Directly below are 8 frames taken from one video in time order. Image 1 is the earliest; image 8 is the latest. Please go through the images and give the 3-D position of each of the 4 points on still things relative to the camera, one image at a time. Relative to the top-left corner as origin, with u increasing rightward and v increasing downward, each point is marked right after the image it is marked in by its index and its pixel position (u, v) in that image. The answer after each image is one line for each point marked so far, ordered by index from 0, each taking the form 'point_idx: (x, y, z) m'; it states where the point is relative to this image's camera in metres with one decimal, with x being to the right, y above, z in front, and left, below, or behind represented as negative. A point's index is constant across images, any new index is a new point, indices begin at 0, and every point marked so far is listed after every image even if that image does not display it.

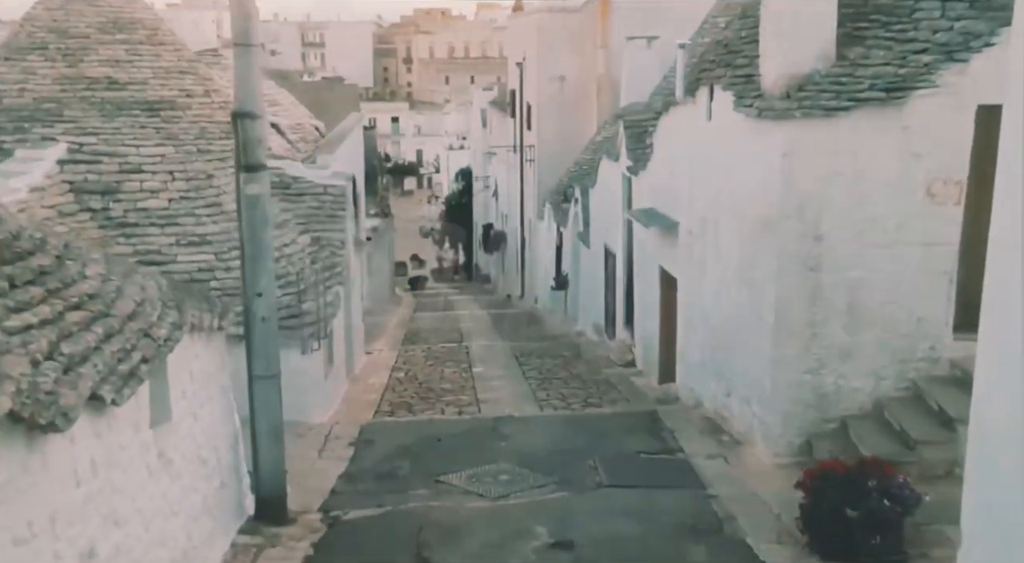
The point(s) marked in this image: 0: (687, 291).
0: (+2.1, -0.1, +13.9) m
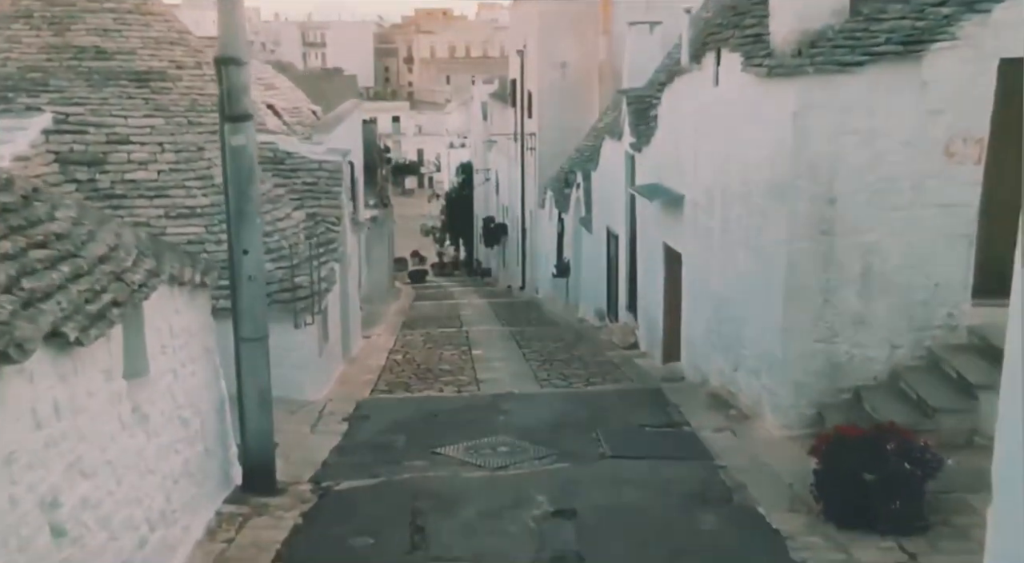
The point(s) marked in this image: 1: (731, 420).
0: (+2.1, +0.2, +13.5) m
1: (+2.0, -1.3, +10.9) m
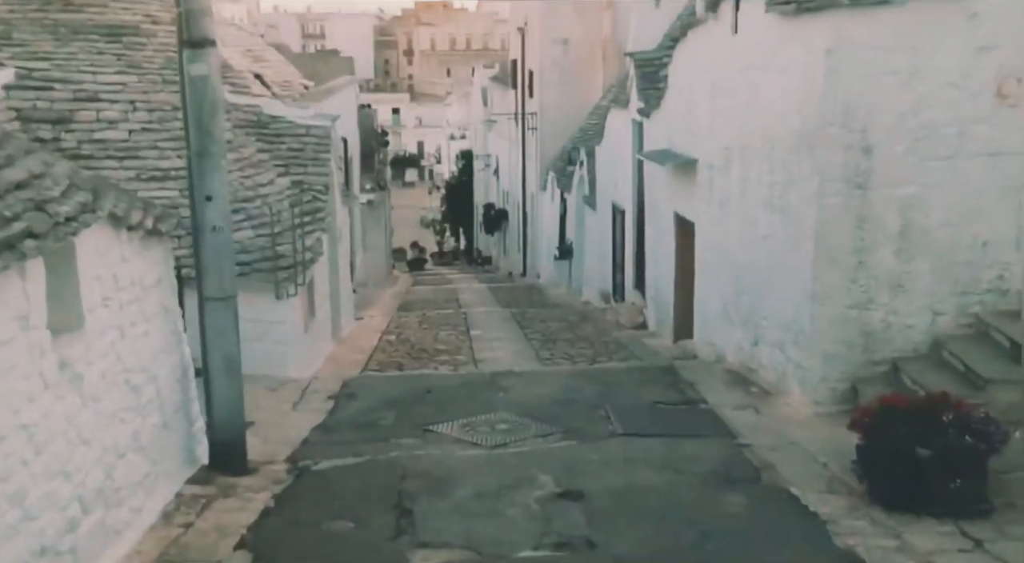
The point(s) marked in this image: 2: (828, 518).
0: (+2.1, +0.5, +12.6) m
1: (+2.0, -1.0, +10.0) m
2: (+1.8, -1.3, +6.5) m
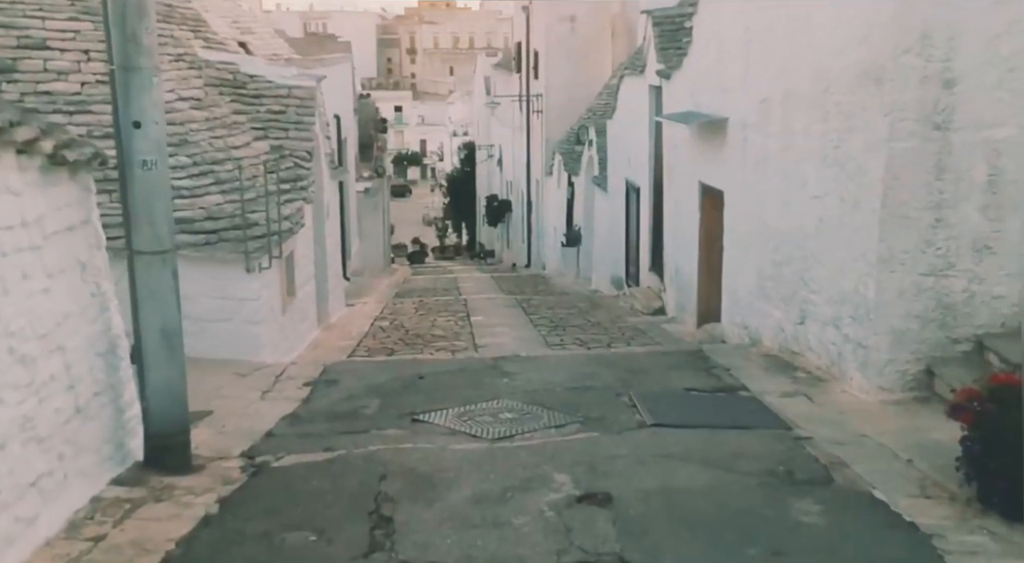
0: (+2.1, +0.8, +11.1) m
1: (+2.1, -0.7, +8.5) m
2: (+1.8, -1.1, +5.0) m
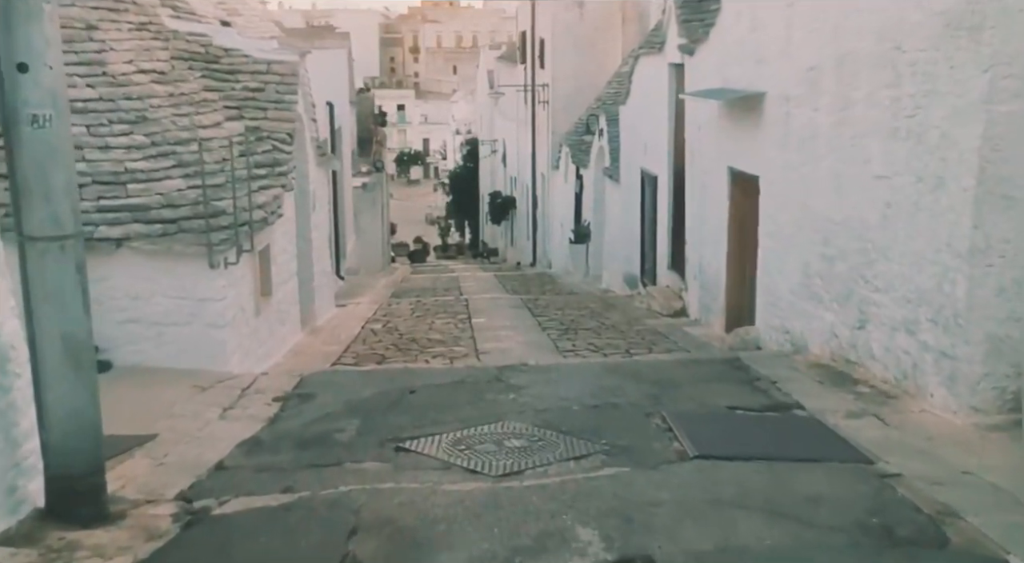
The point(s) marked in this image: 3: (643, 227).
0: (+2.2, +0.8, +9.7) m
1: (+2.1, -0.7, +7.0) m
2: (+1.8, -1.0, +3.6) m
3: (+1.8, +0.8, +16.5) m
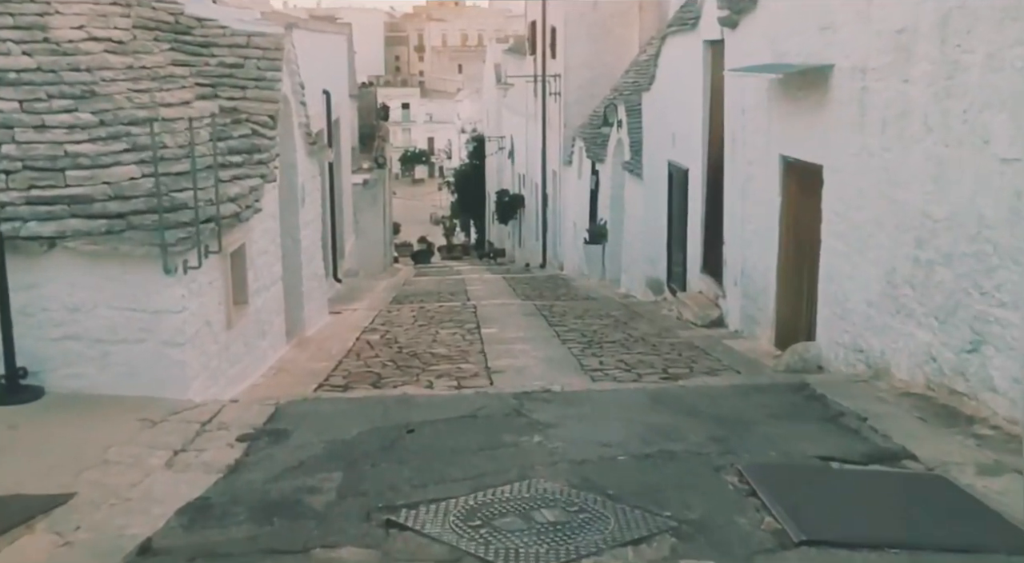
0: (+2.3, +0.7, +8.1) m
1: (+2.3, -0.8, +5.5) m
2: (+1.9, -1.1, +2.0) m
3: (+2.0, +0.7, +14.9) m
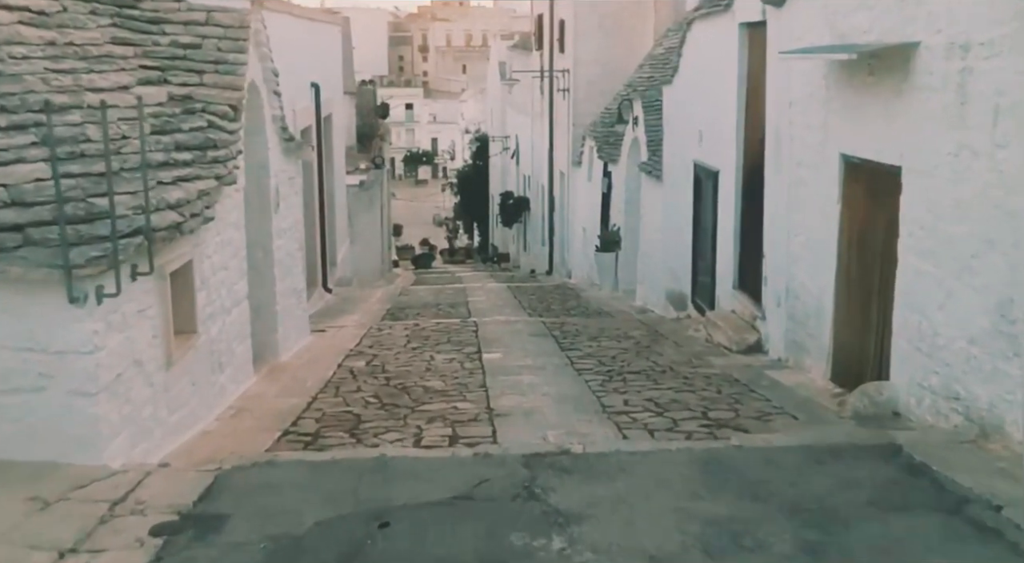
0: (+2.4, +0.5, +6.4) m
1: (+2.3, -0.9, +3.8) m
2: (+2.0, -1.3, +0.4) m
3: (+2.1, +0.5, +13.3) m
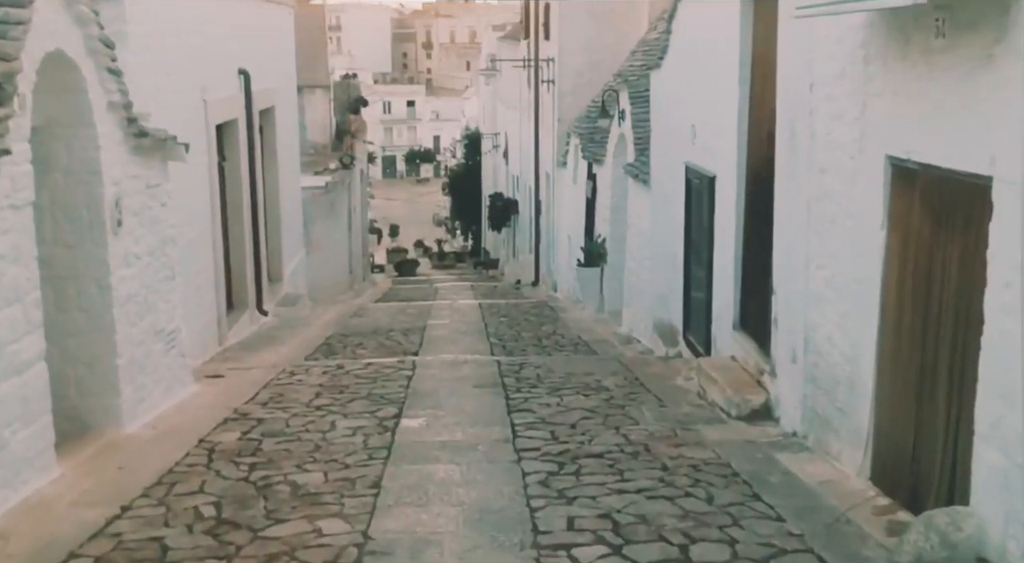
0: (+1.8, +0.2, +3.8) m
1: (+1.7, -1.2, +1.2) m
2: (+1.4, -1.6, -2.3) m
3: (+1.6, +0.2, +10.6) m
